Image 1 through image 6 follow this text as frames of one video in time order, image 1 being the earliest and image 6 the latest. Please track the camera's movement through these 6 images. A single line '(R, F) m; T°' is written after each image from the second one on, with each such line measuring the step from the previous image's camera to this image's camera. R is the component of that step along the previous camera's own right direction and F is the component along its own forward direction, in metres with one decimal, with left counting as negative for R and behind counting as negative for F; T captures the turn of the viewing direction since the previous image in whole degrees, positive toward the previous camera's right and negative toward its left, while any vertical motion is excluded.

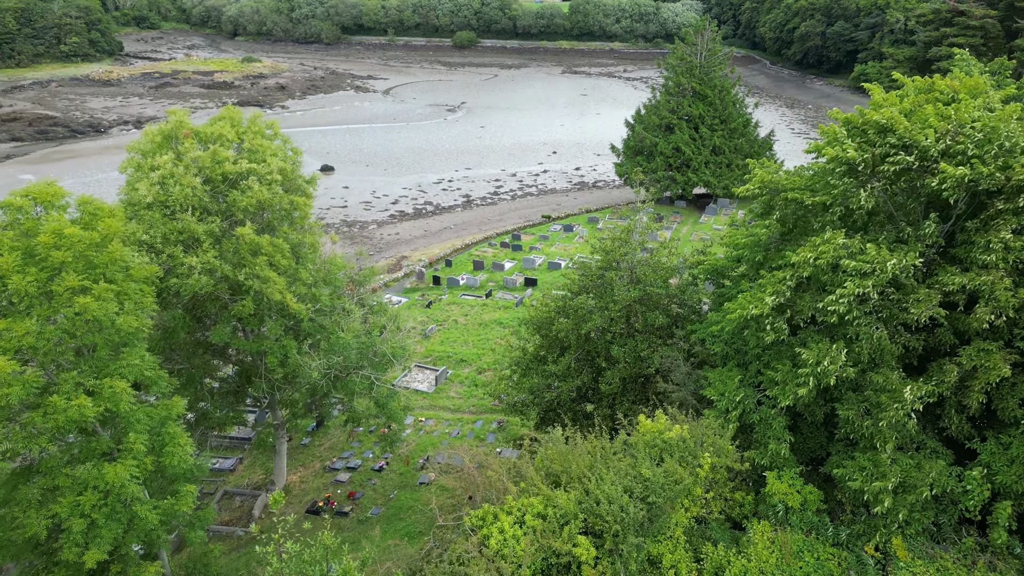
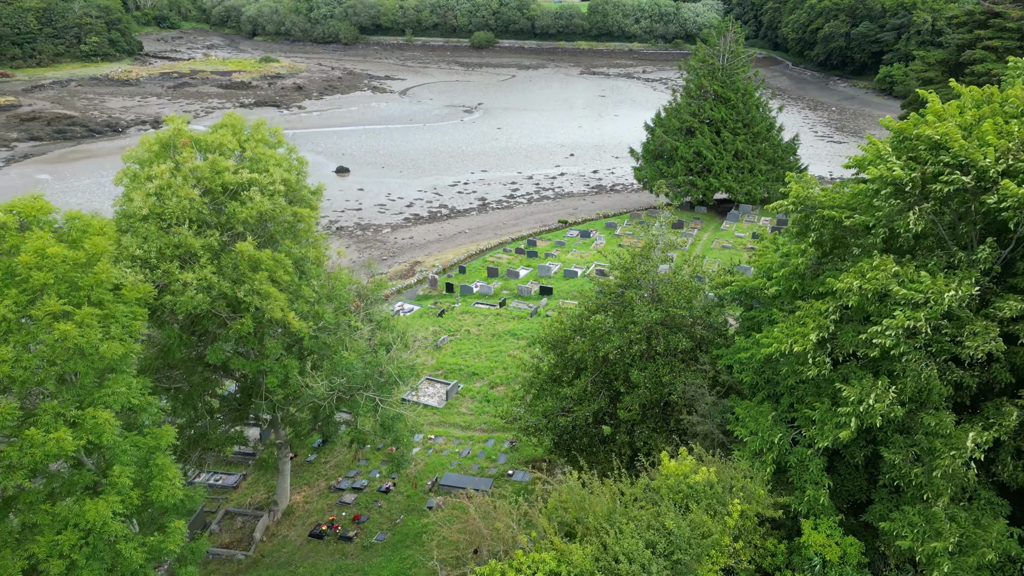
(0.0, +0.9) m; -1°
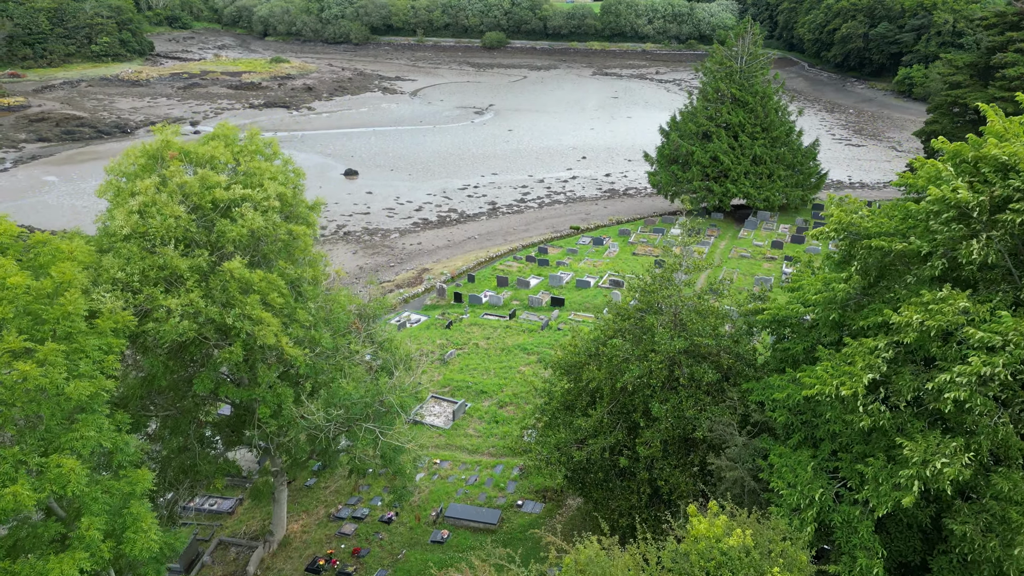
(0.0, +1.2) m; -1°
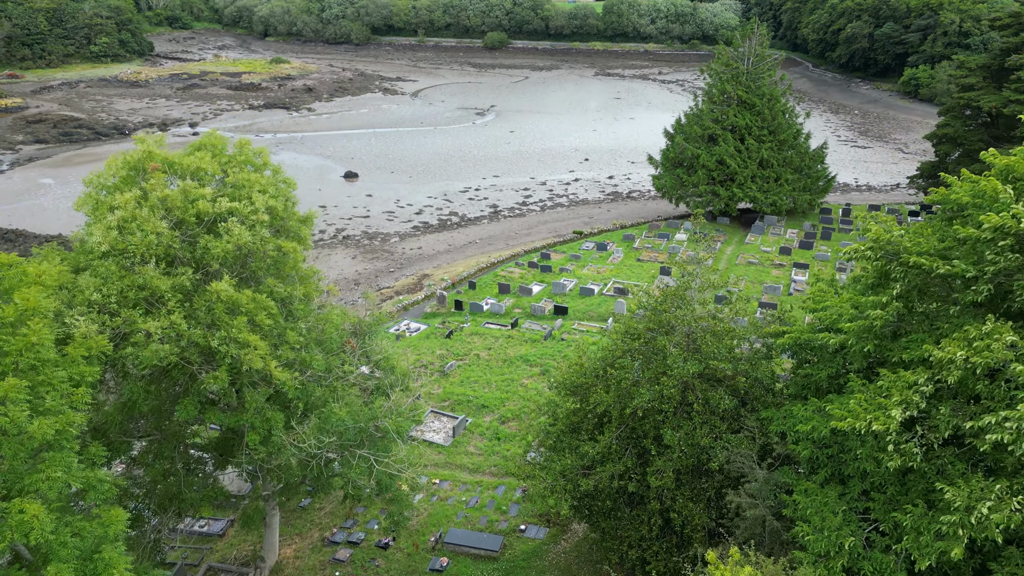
(0.0, +0.8) m; 0°
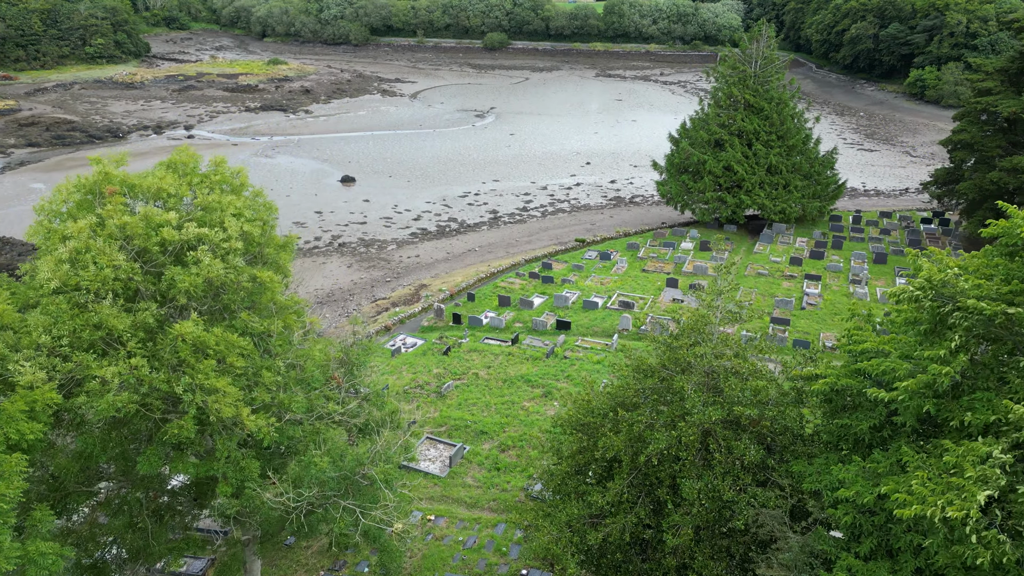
(0.0, +1.3) m; 0°
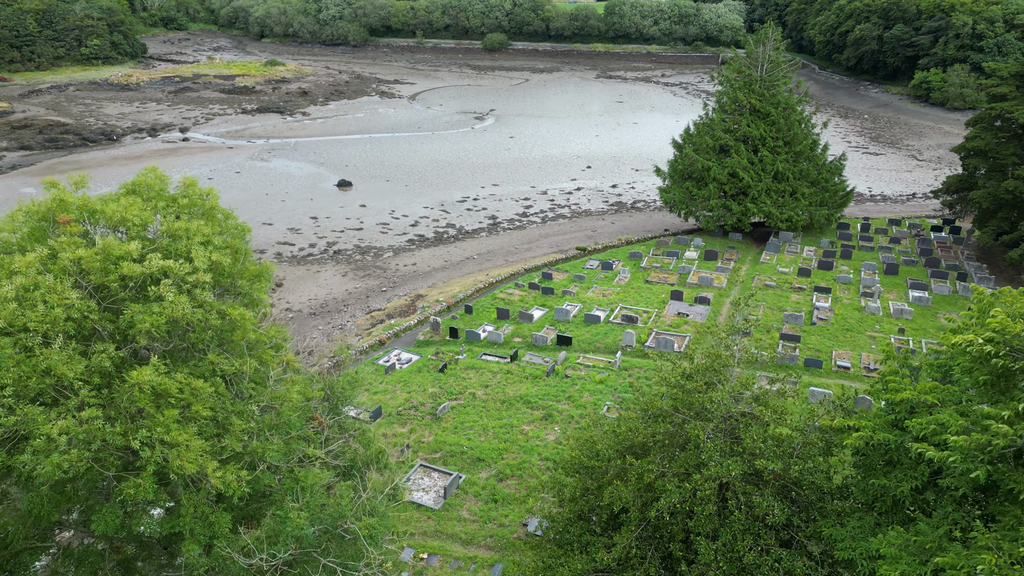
(0.0, +1.2) m; 0°
